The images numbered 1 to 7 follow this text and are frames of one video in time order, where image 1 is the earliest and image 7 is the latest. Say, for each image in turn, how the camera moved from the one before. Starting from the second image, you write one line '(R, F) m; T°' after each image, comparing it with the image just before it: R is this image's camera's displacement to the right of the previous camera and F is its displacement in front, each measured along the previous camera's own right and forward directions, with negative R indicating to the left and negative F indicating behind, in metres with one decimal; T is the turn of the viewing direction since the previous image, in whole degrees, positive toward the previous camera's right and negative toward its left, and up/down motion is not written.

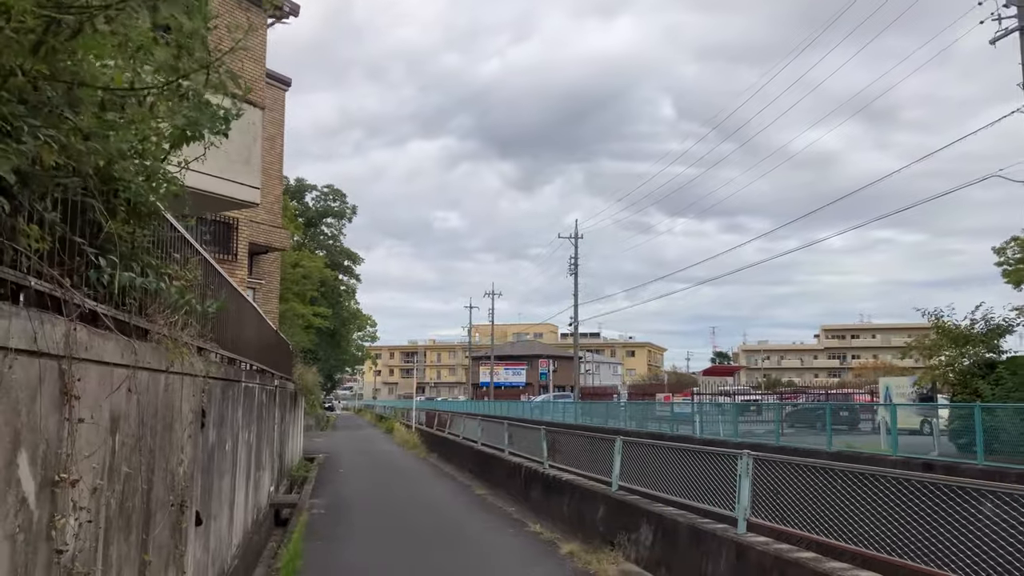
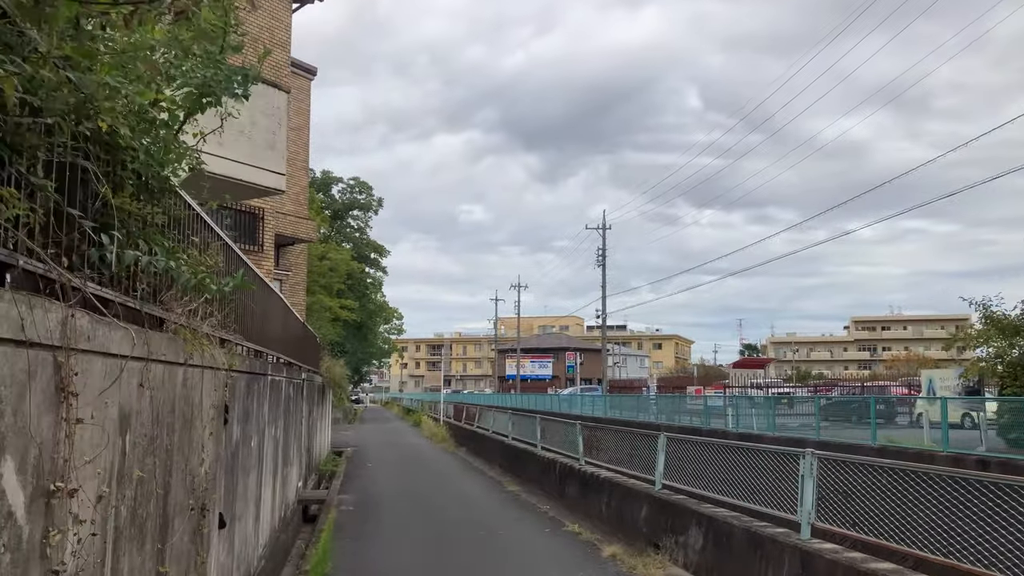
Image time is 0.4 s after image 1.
(-0.1, +0.5) m; -2°
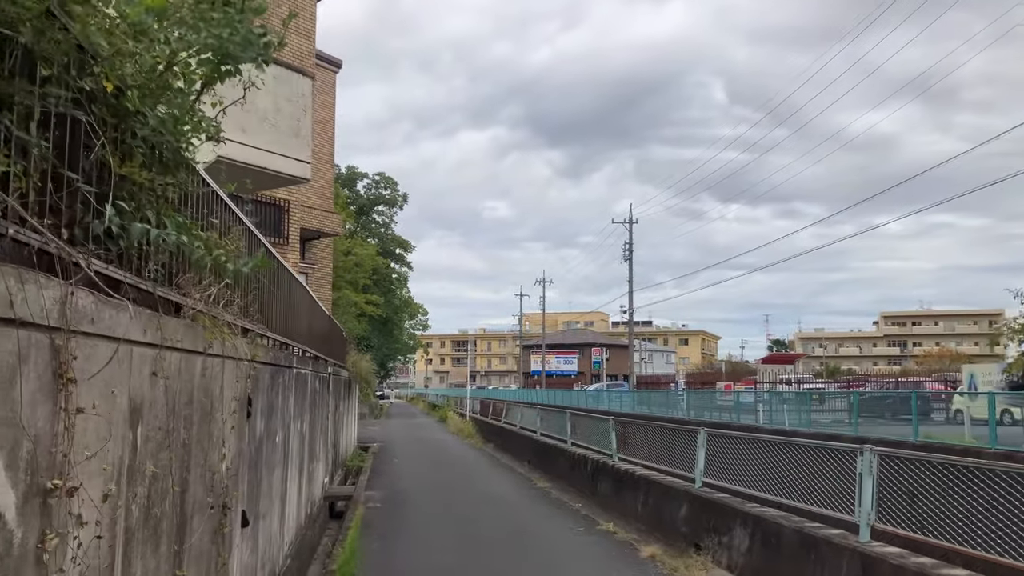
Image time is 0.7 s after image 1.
(-0.1, +0.3) m; -2°
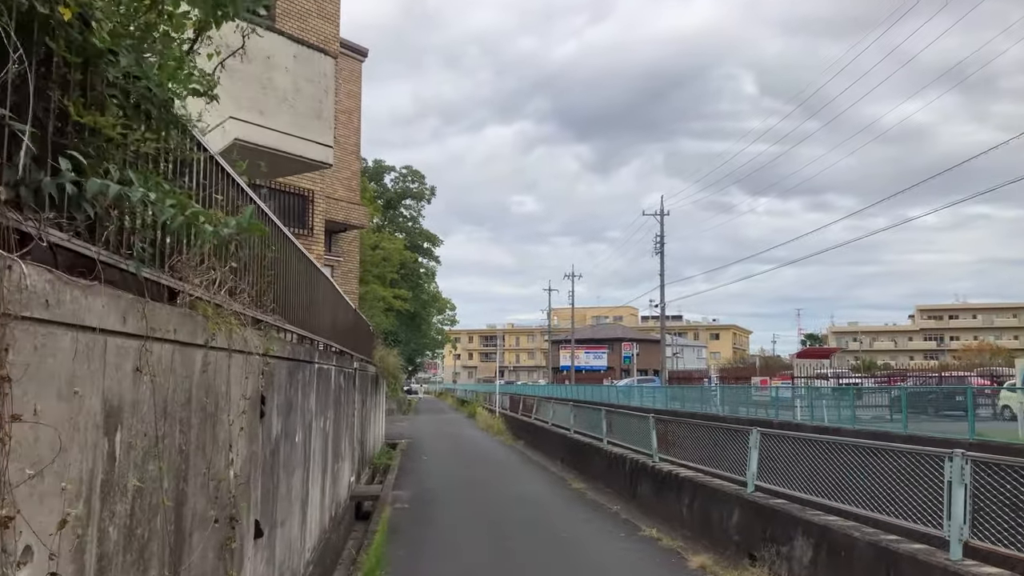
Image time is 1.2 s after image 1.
(-0.1, +0.6) m; -2°
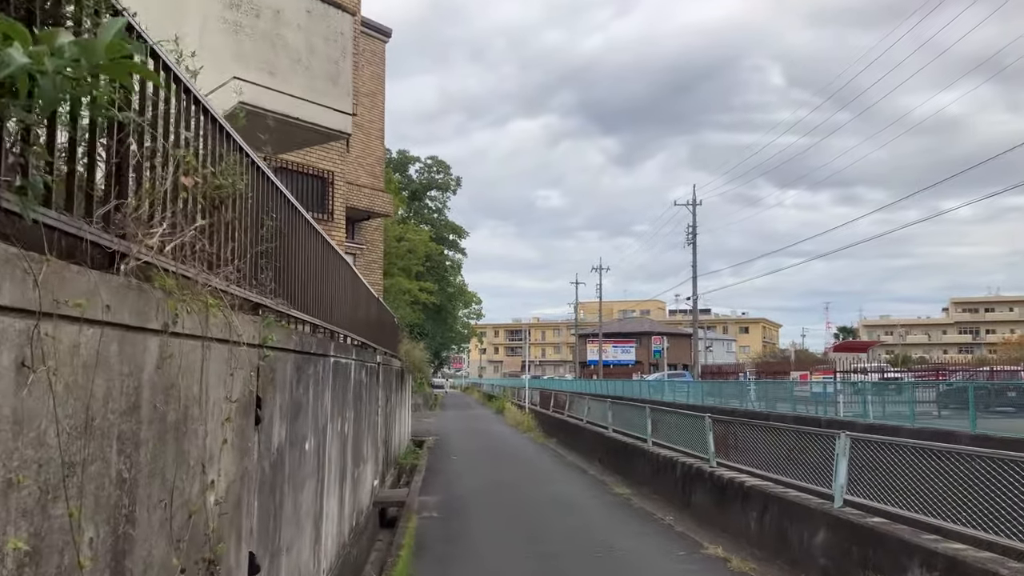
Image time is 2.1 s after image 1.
(-0.2, +1.1) m; -2°
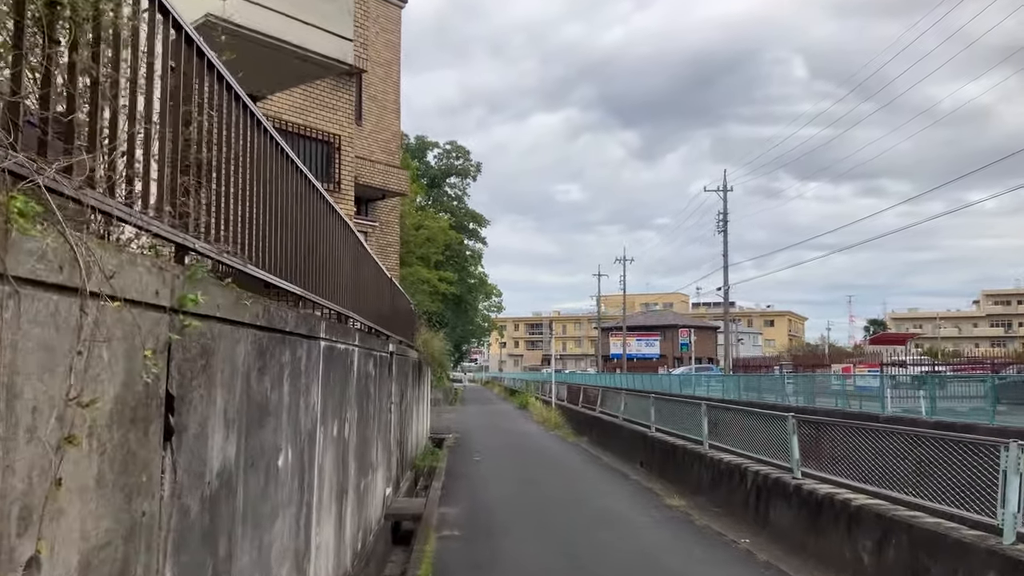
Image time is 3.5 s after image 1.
(-0.2, +1.6) m; -2°
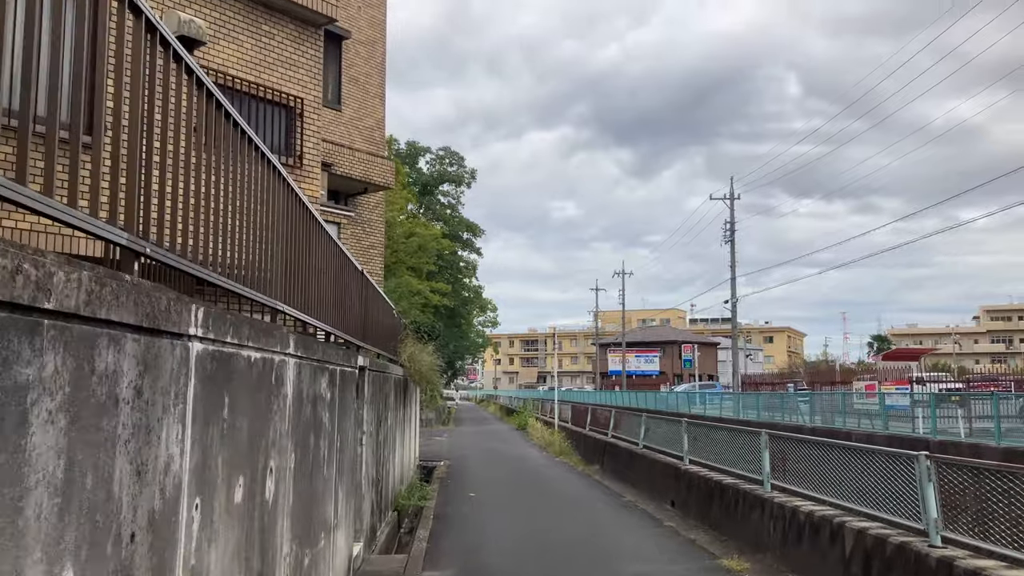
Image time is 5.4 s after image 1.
(-0.1, +2.3) m; 0°
